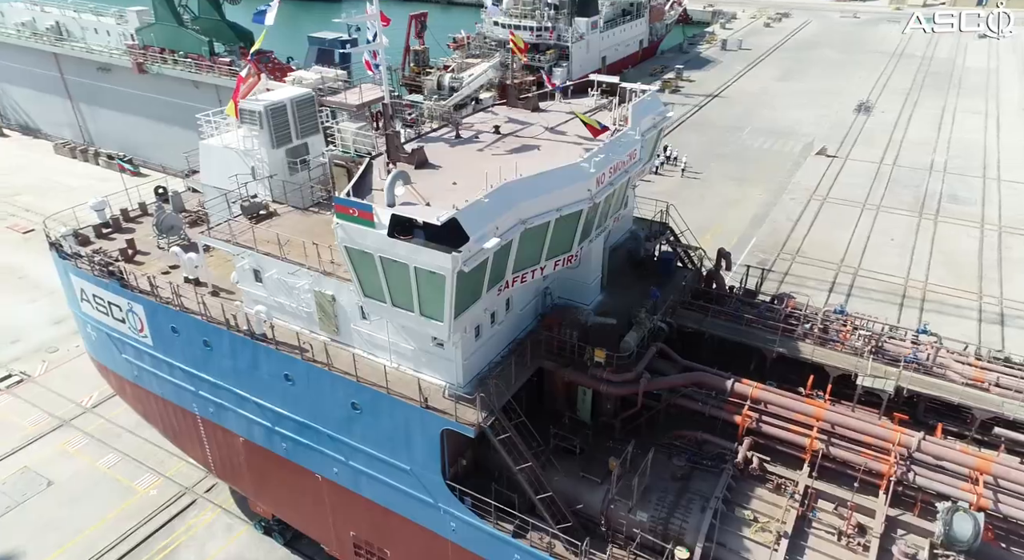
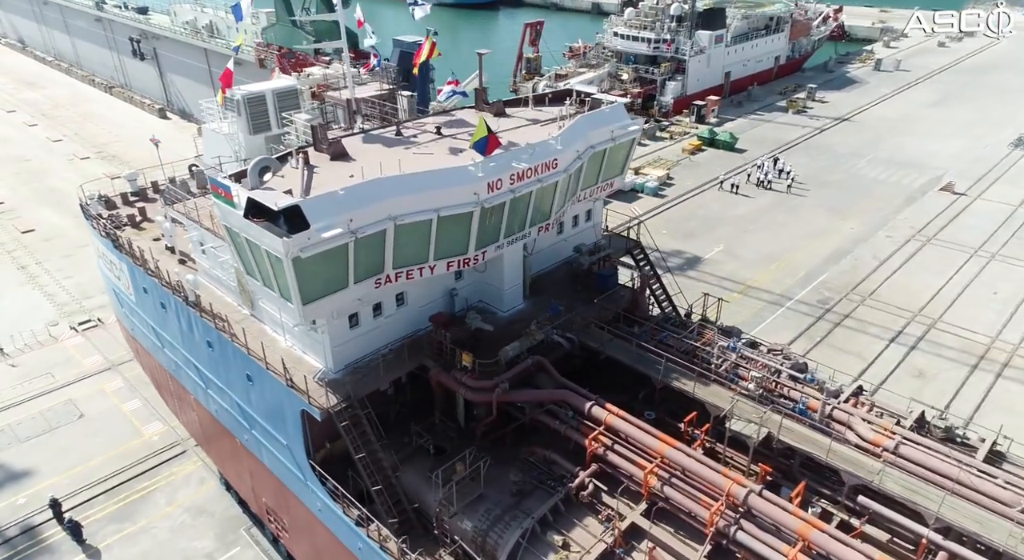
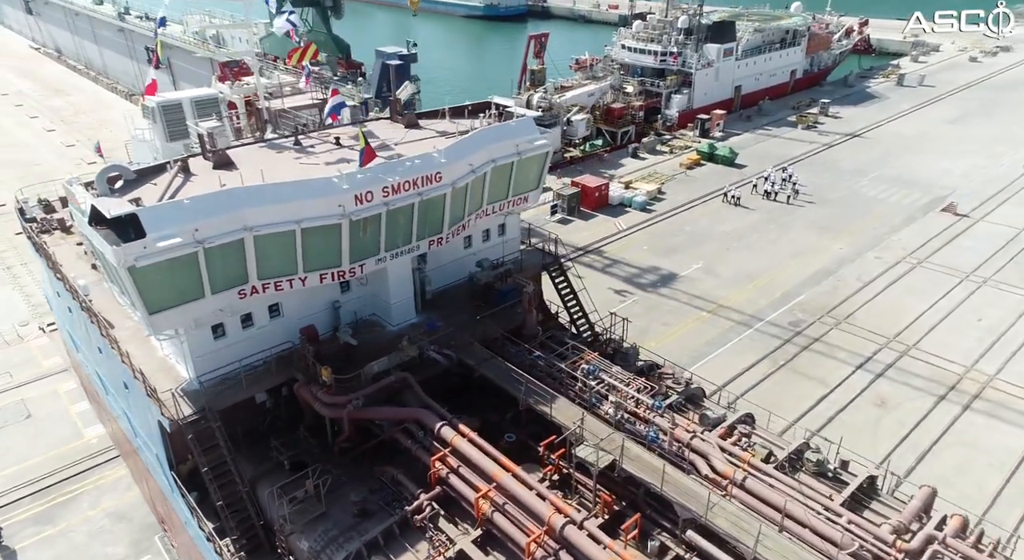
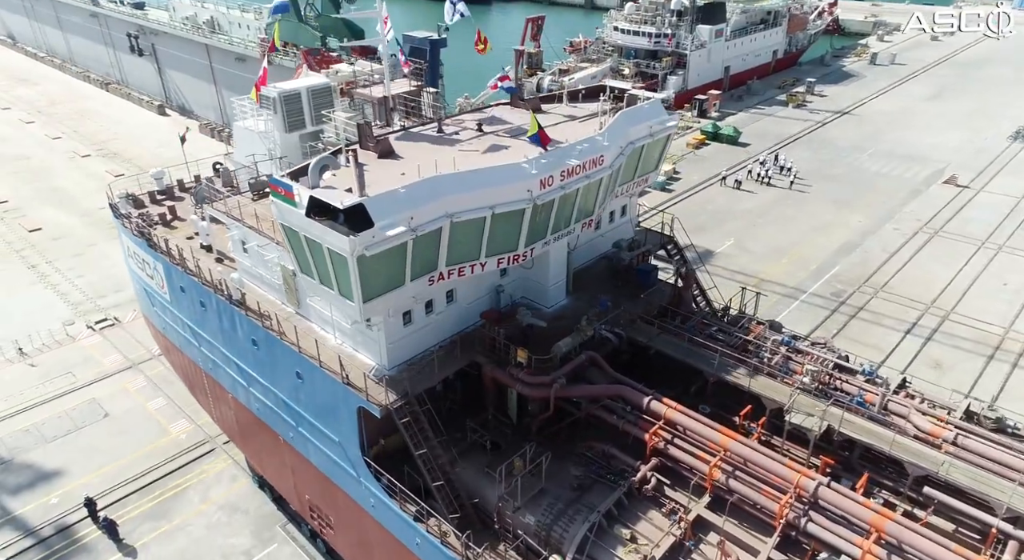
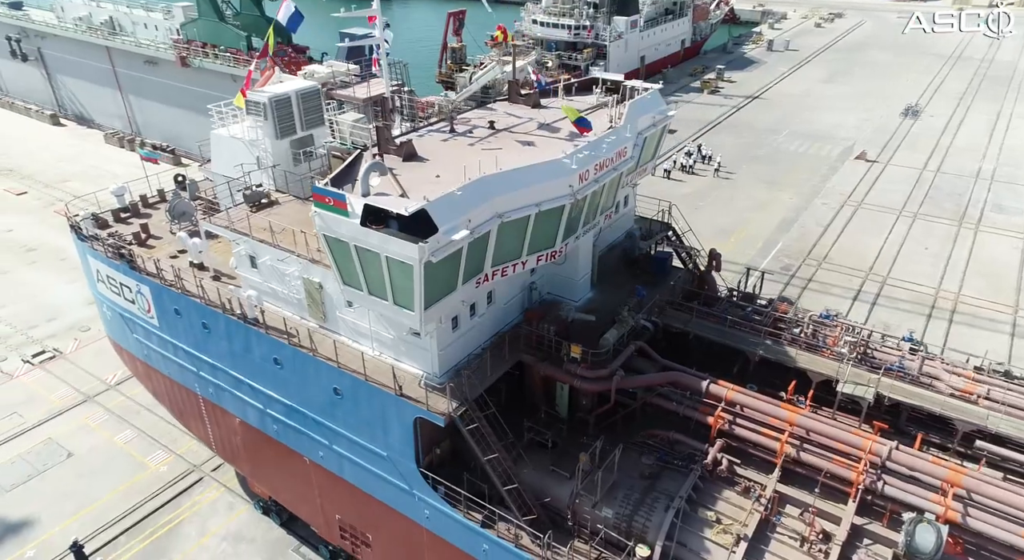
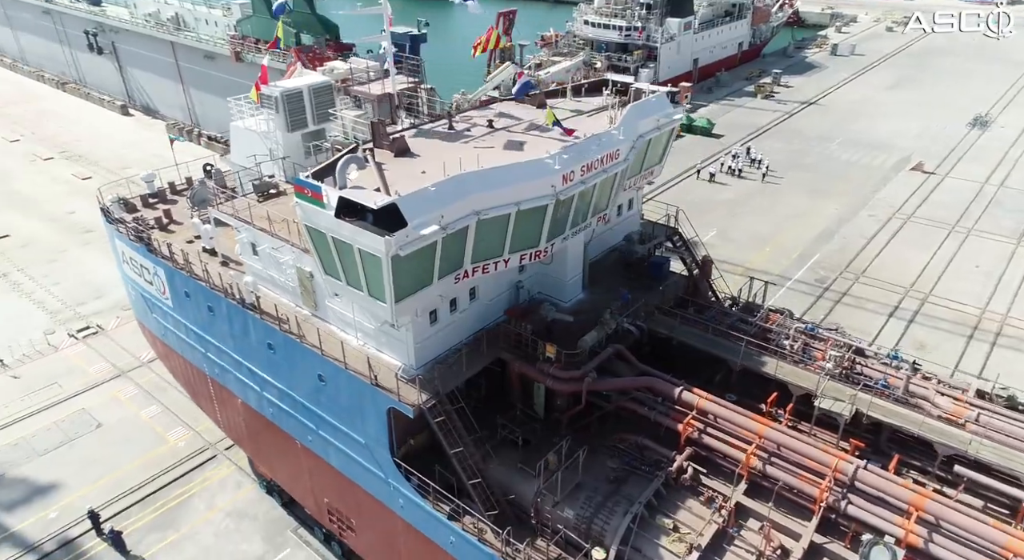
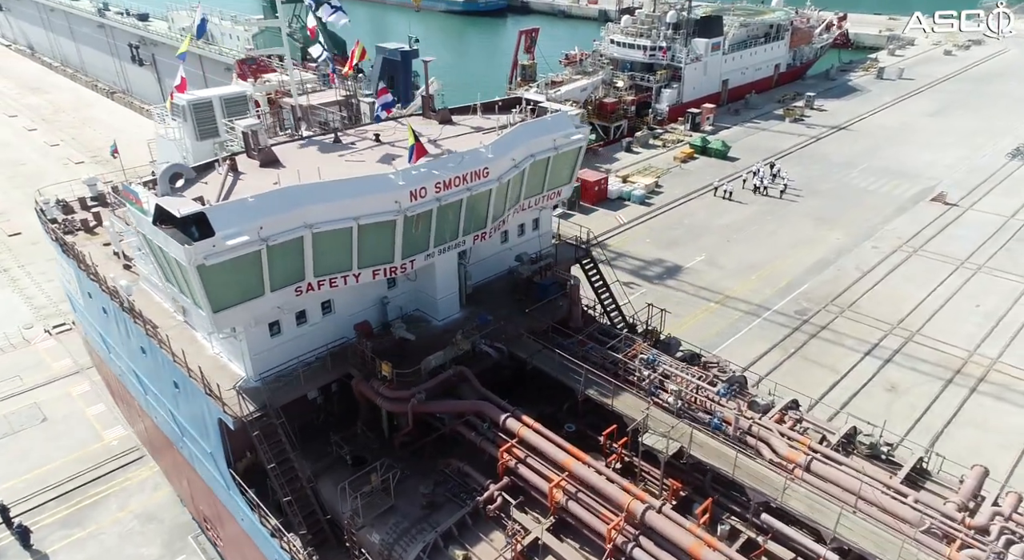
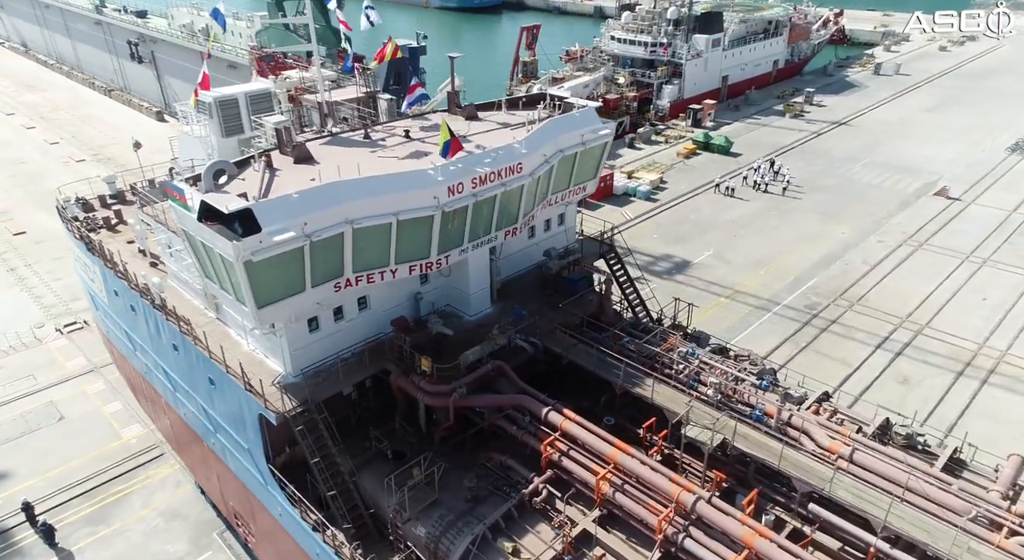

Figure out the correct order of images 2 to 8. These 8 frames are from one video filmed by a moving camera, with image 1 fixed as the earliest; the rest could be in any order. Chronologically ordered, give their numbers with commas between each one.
5, 6, 4, 2, 8, 7, 3
